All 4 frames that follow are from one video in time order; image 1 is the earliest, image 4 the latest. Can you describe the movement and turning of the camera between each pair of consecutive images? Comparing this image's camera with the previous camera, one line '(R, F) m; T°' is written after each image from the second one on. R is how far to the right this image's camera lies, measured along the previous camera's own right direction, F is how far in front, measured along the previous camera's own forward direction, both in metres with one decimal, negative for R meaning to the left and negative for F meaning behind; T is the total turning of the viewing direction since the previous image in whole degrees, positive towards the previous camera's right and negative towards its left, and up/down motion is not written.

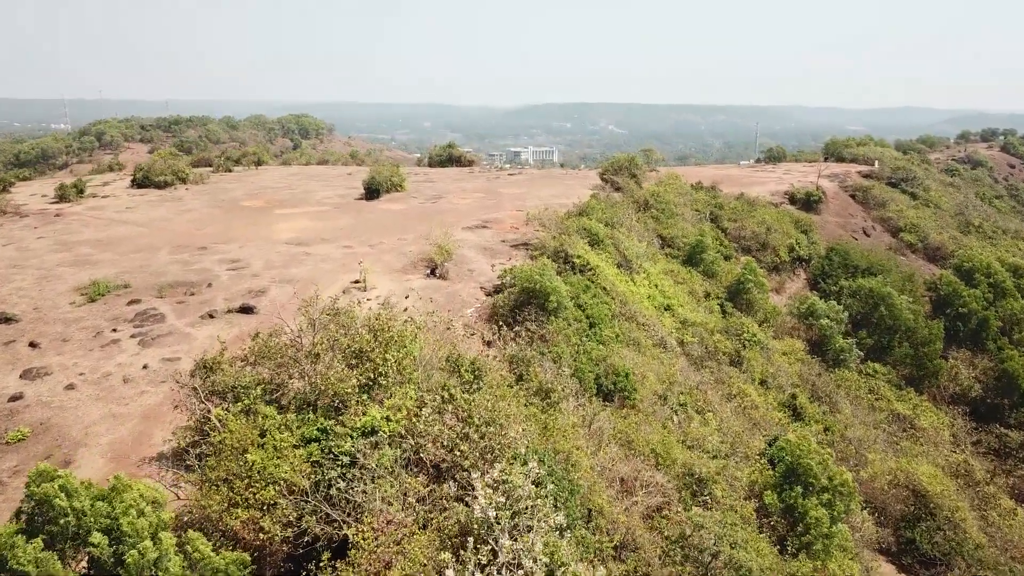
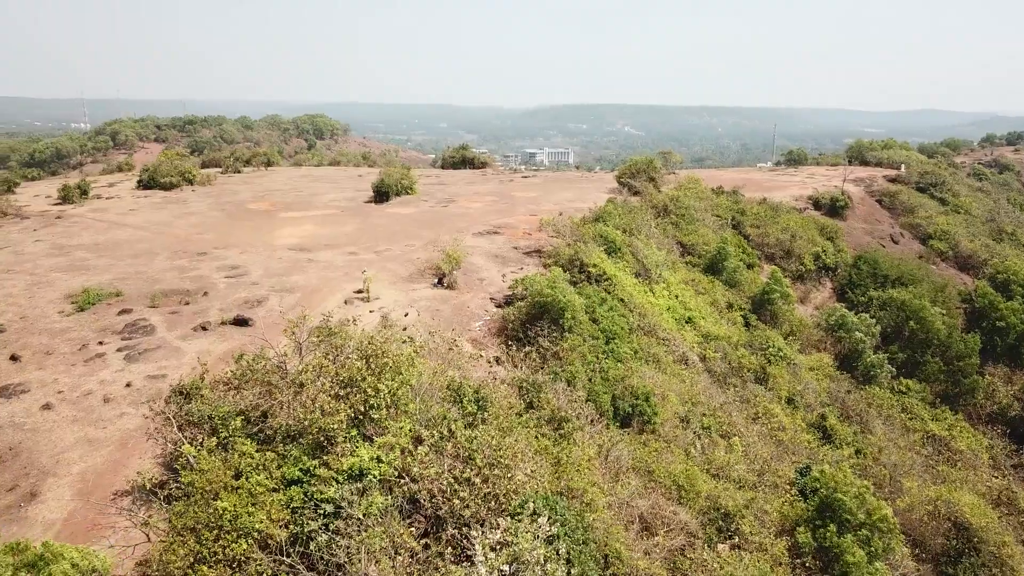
(0.0, +0.7) m; -1°
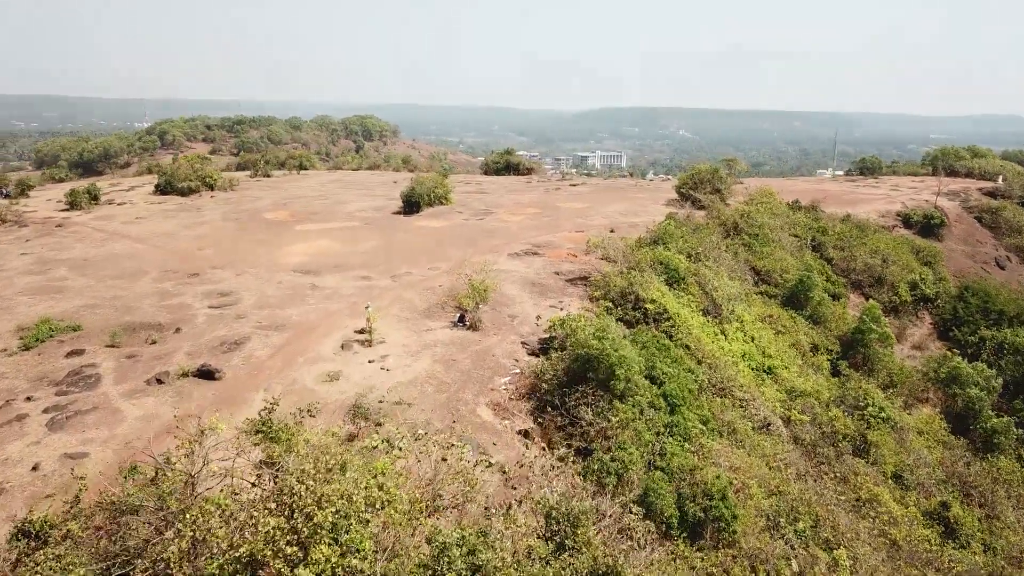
(+0.1, +2.3) m; -4°
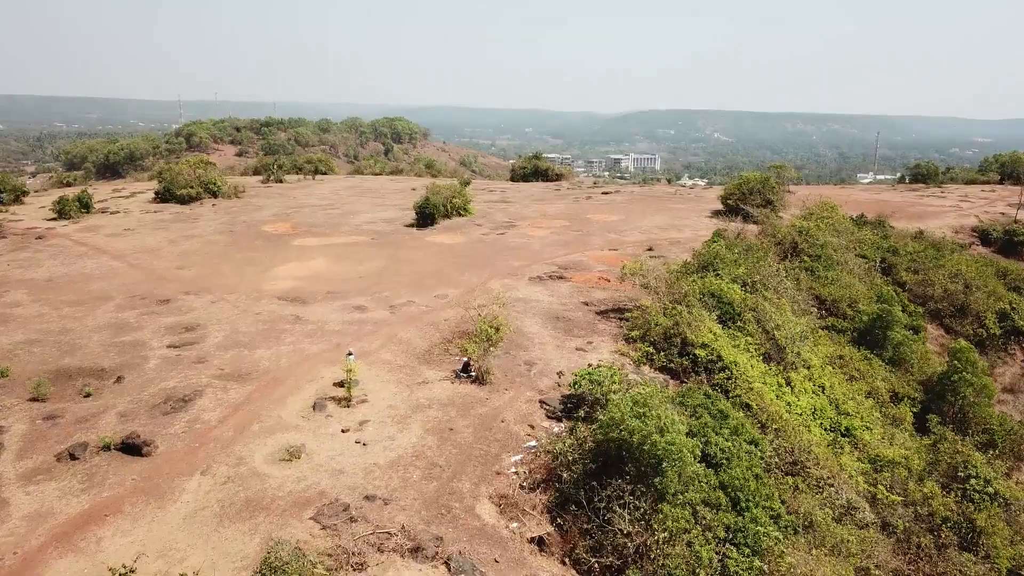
(+0.1, +1.9) m; -2°
